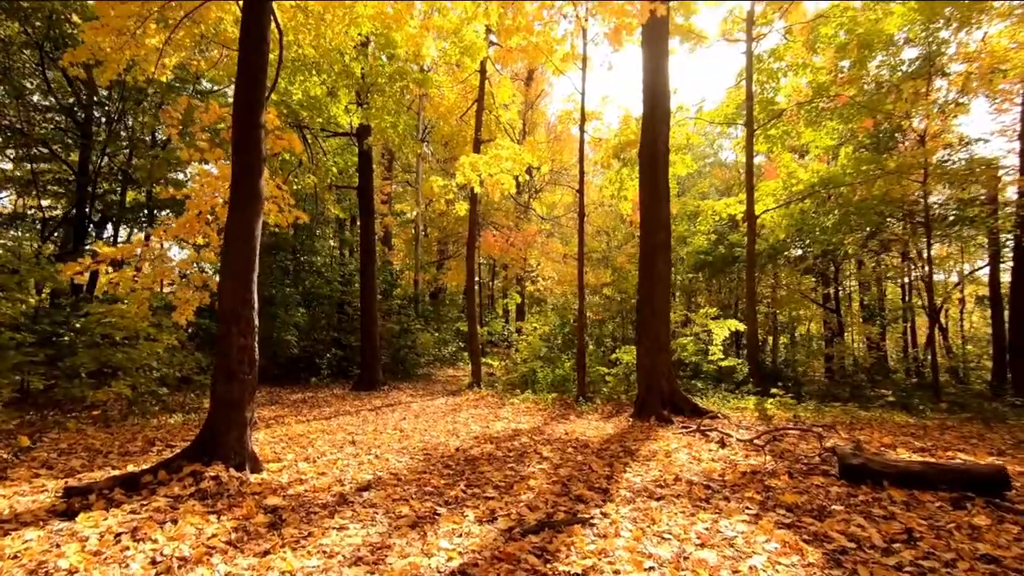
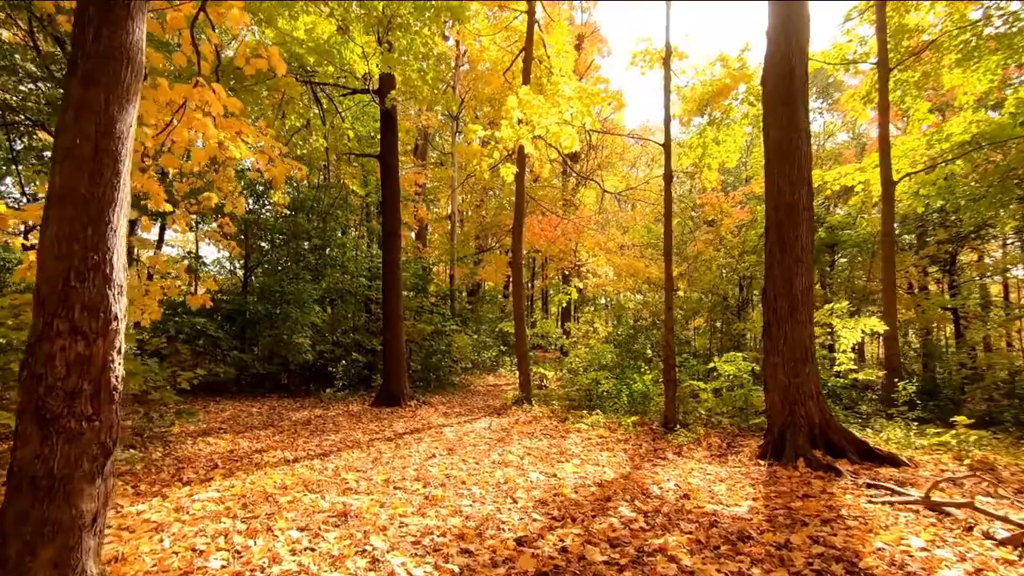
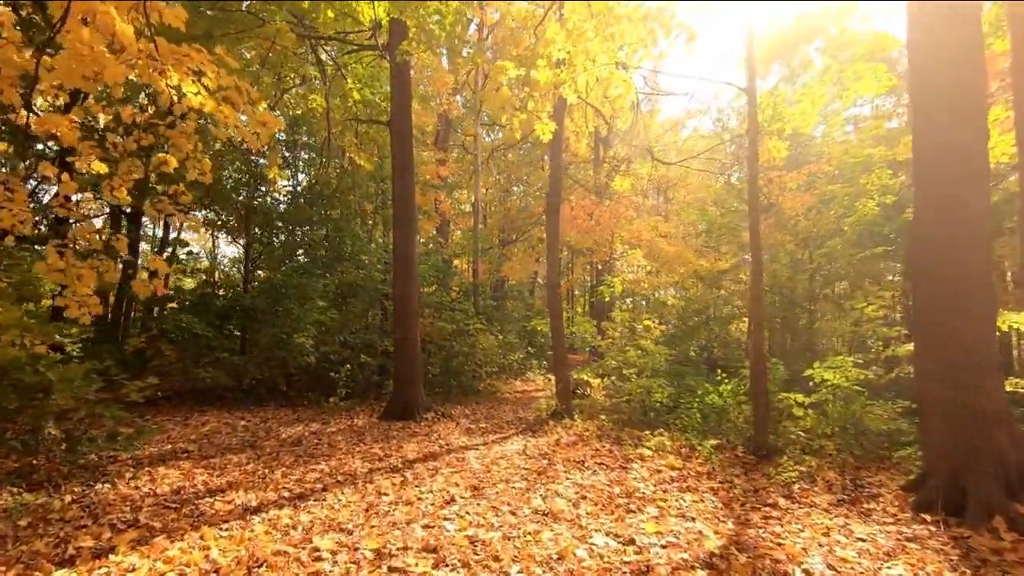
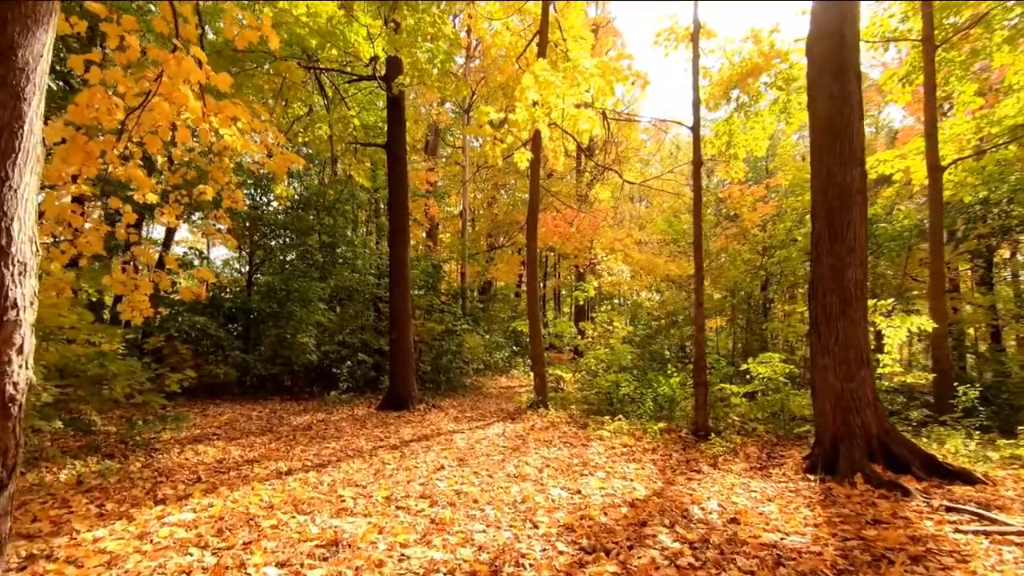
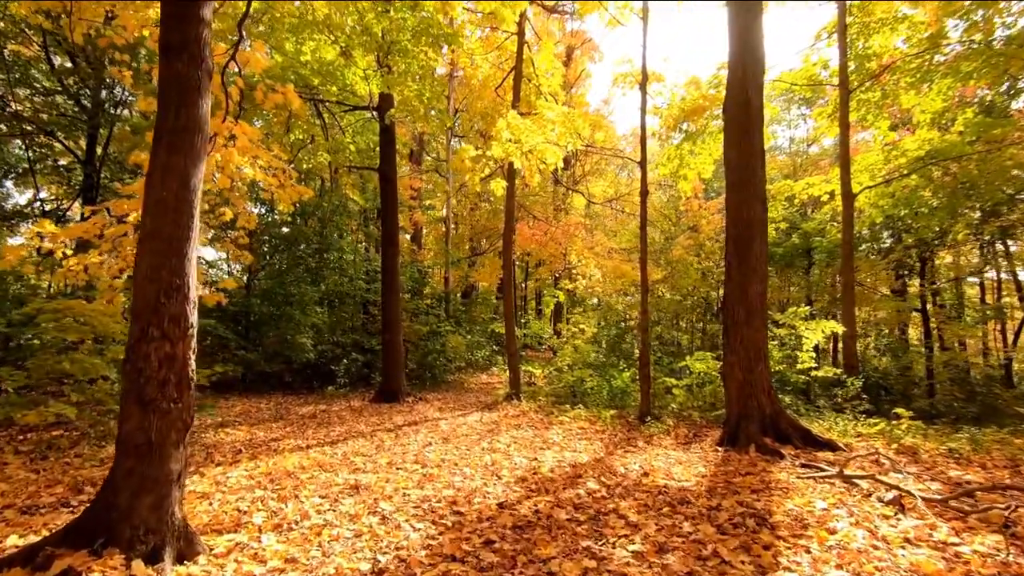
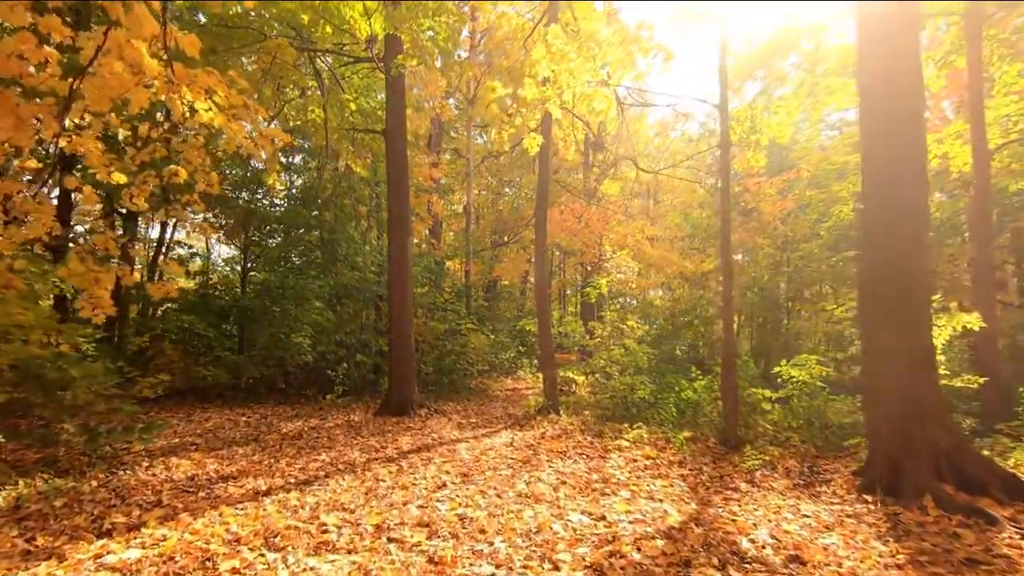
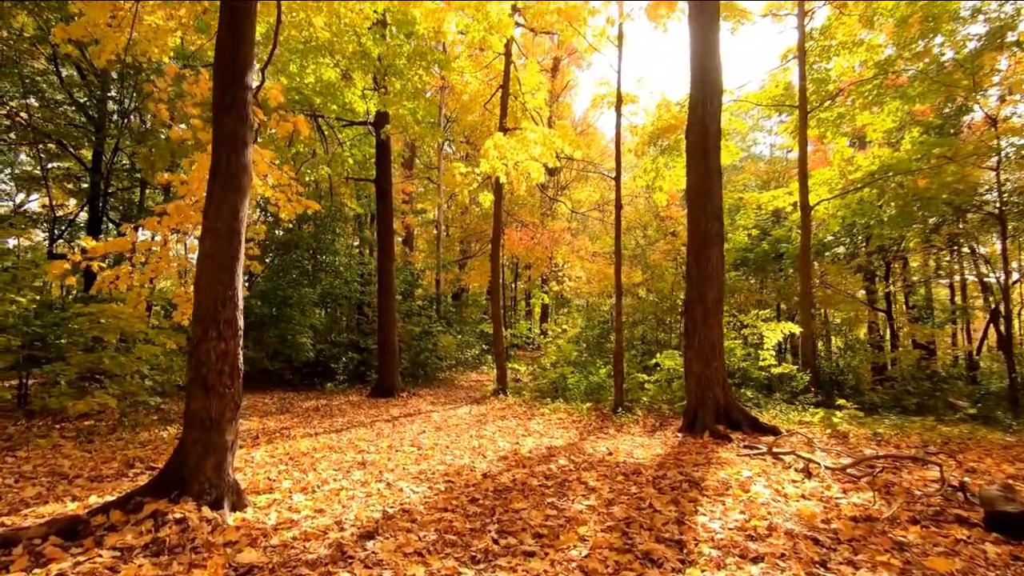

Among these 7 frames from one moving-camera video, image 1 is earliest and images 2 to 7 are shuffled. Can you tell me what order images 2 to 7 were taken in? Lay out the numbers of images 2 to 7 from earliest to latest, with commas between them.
7, 5, 2, 4, 6, 3
